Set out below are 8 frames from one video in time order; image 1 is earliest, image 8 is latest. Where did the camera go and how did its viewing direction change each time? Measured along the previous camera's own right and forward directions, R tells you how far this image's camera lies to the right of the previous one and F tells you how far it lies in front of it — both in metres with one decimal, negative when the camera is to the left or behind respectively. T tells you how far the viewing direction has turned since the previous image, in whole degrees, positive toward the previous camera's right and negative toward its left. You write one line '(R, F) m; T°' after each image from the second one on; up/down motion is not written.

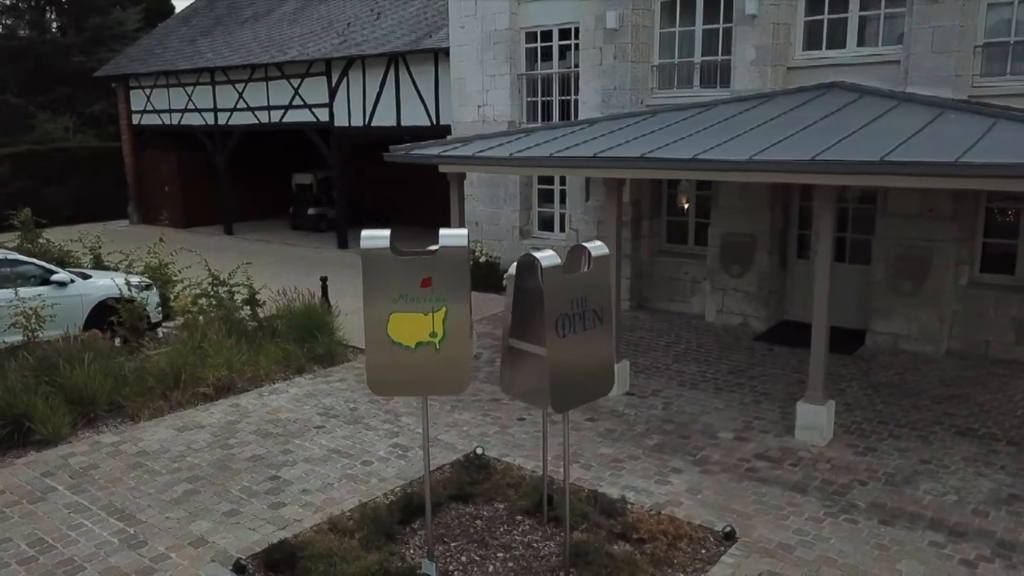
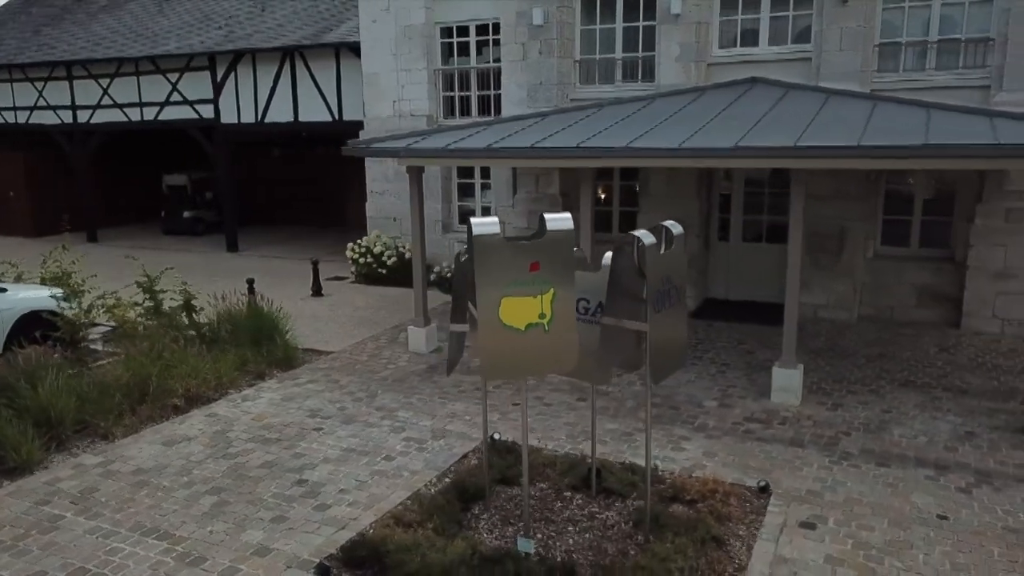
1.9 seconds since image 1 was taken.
(-1.4, 0.0) m; +12°
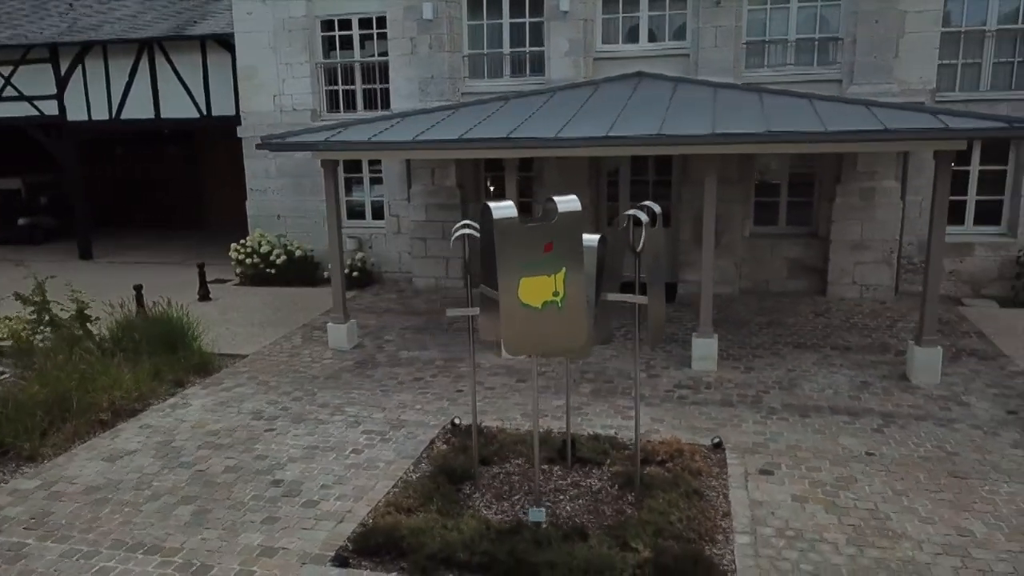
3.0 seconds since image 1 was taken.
(-1.0, -0.1) m; +12°
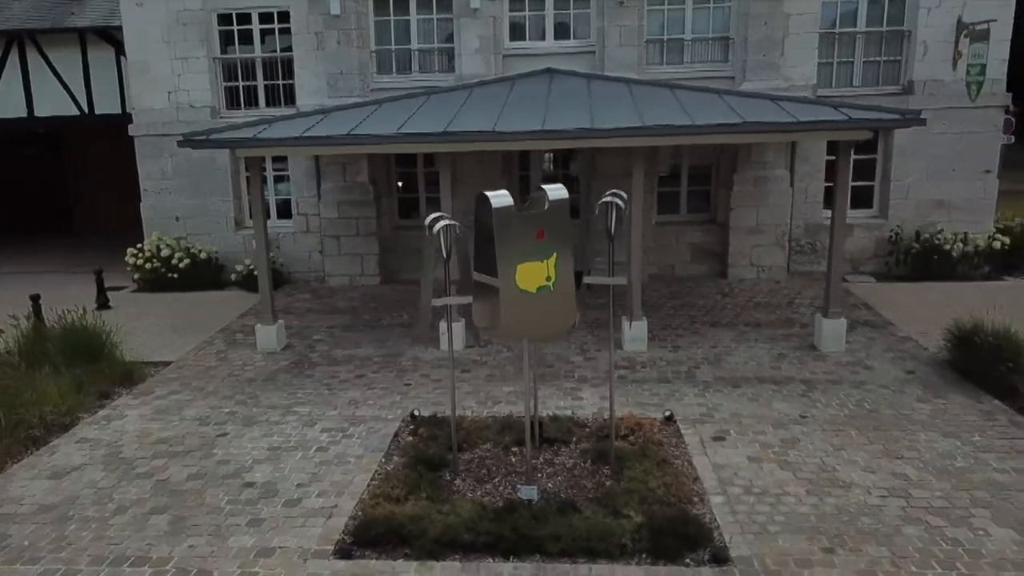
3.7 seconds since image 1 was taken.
(-0.7, -0.1) m; +10°
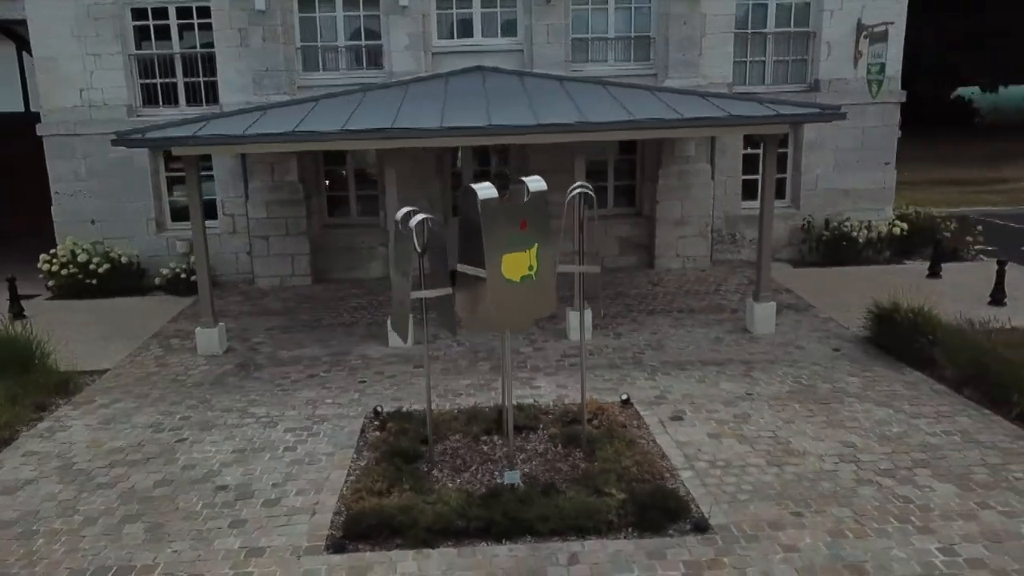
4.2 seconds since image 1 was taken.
(-0.5, -0.1) m; +7°
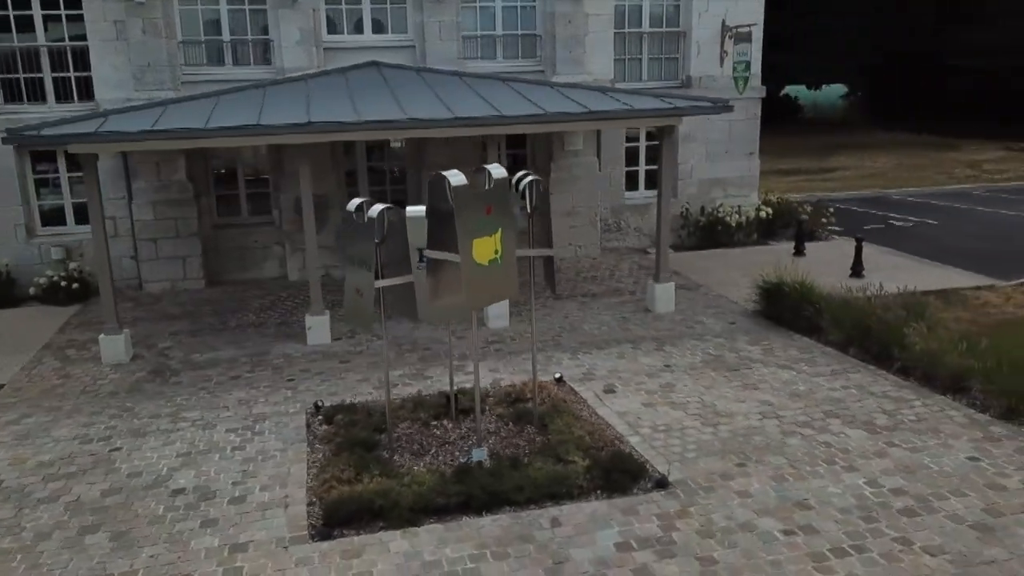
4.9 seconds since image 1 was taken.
(-0.7, -0.2) m; +10°
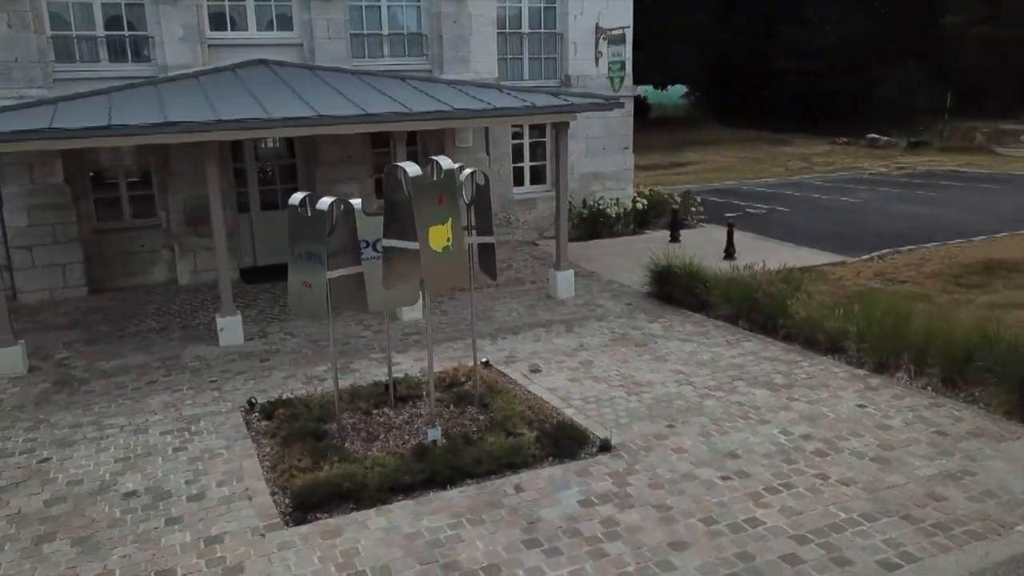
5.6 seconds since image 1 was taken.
(-0.6, -0.3) m; +10°
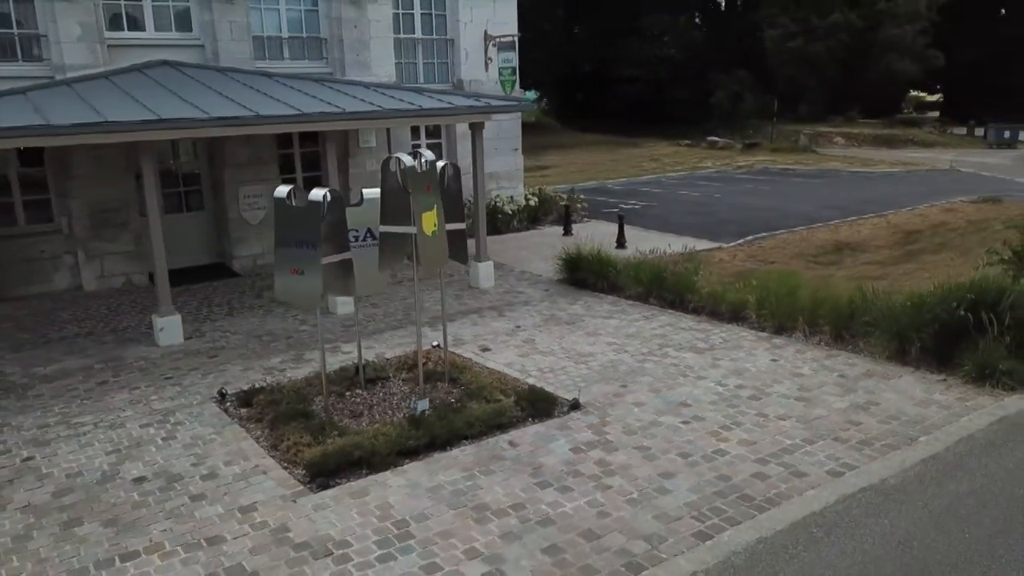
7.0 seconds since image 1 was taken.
(-1.0, -0.5) m; +11°
